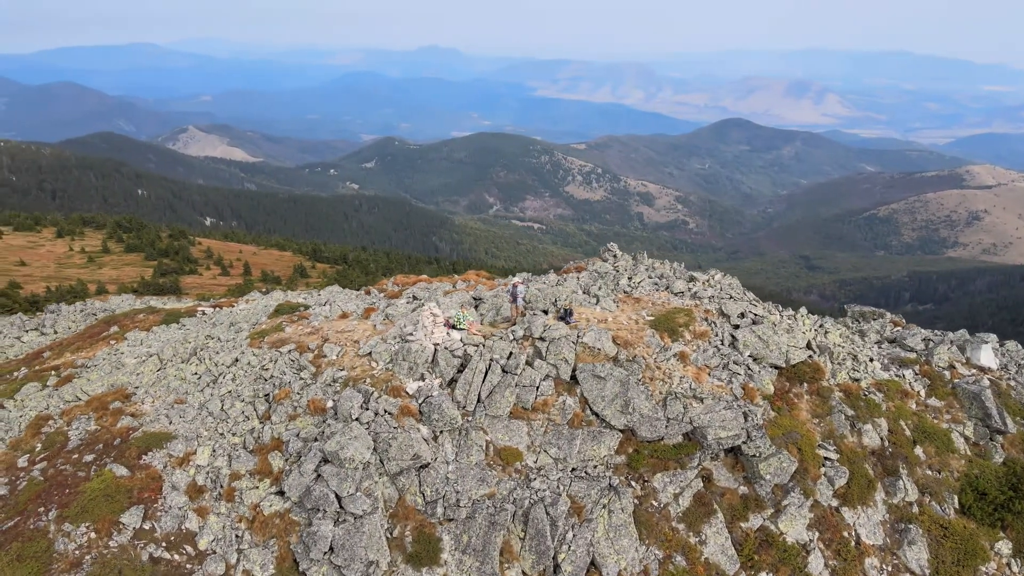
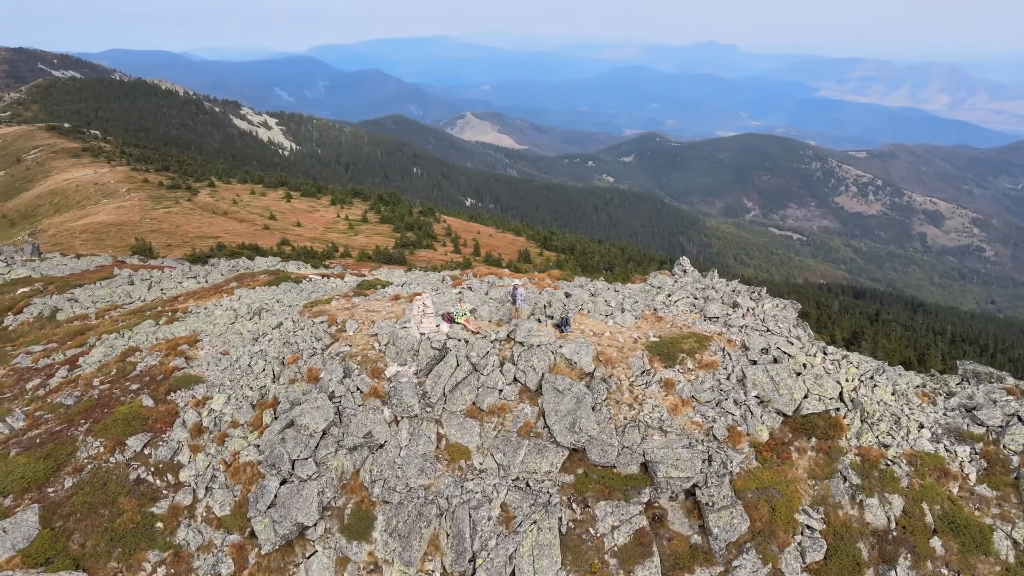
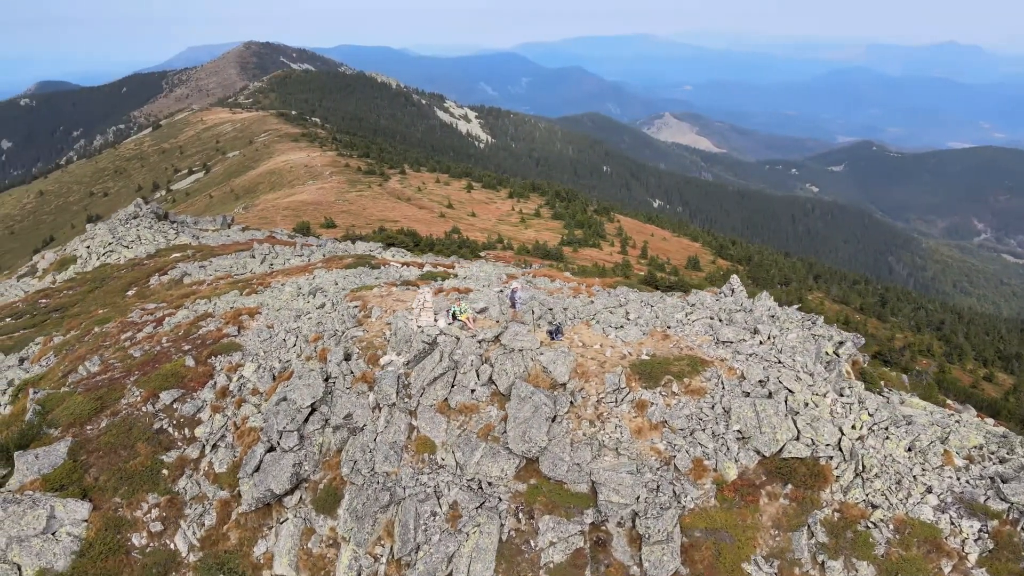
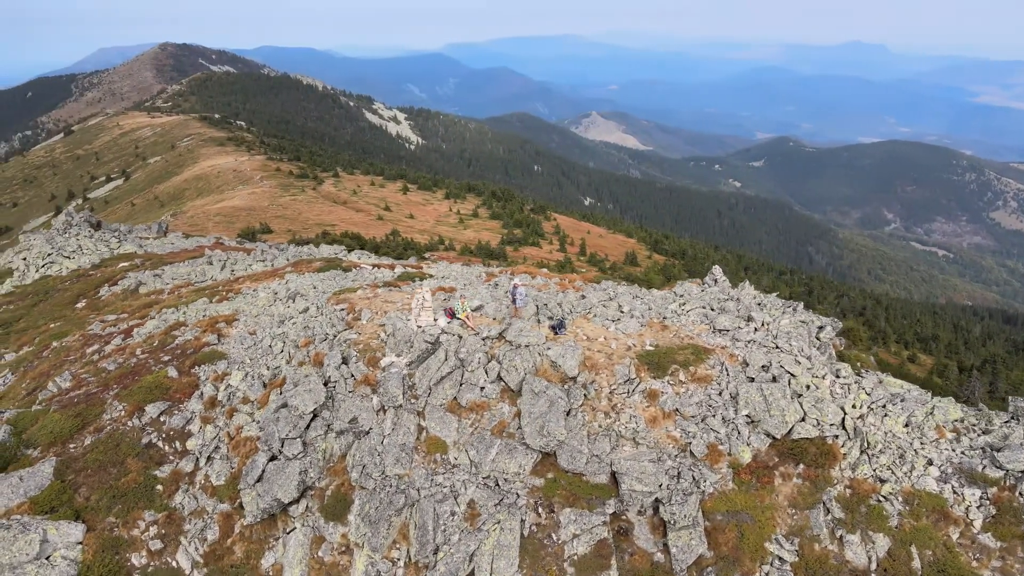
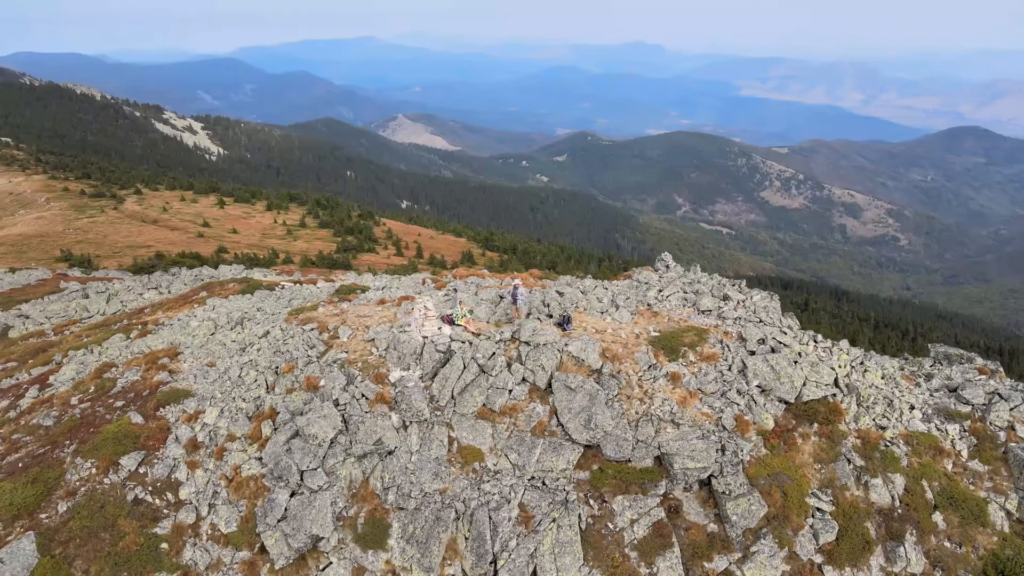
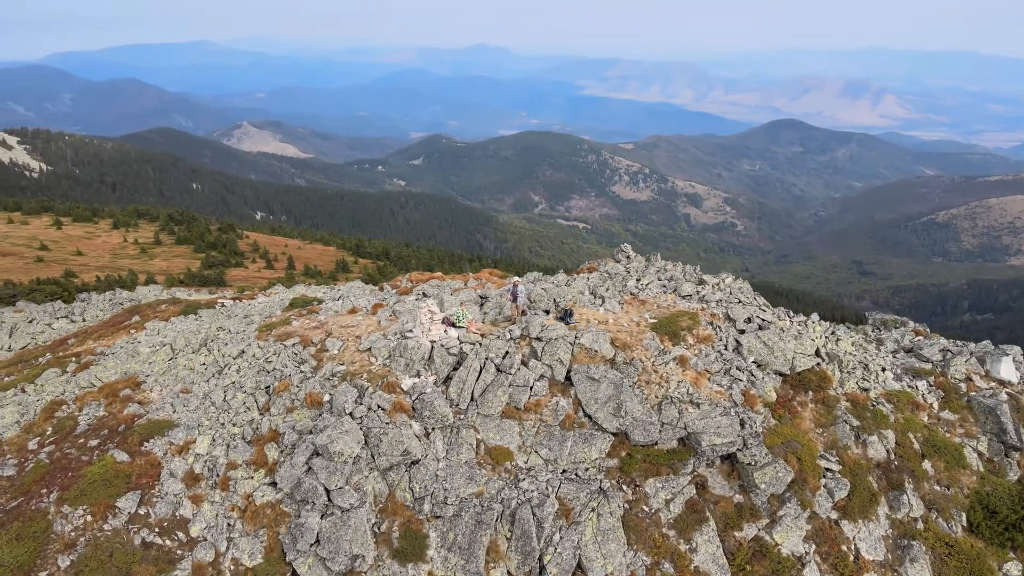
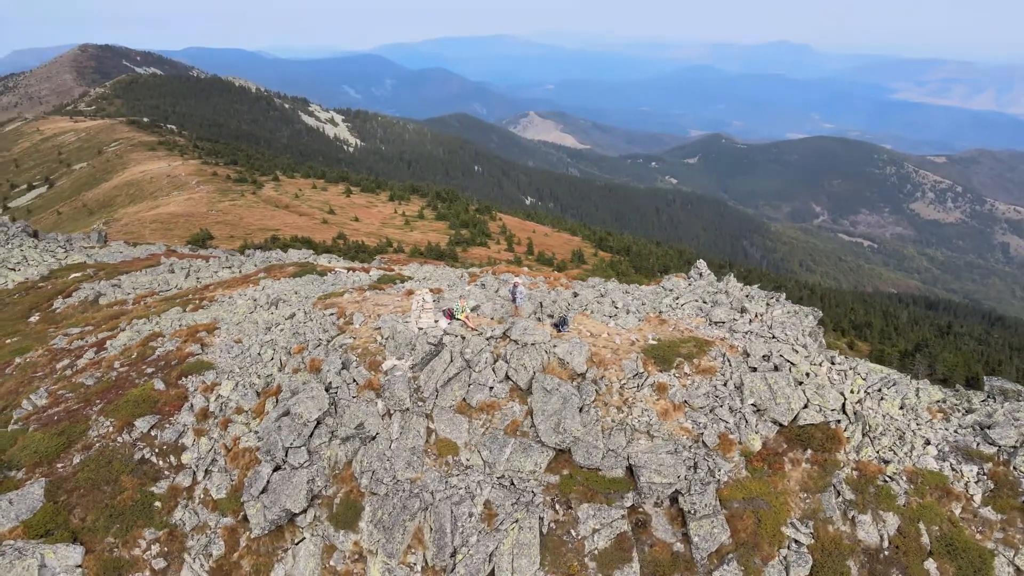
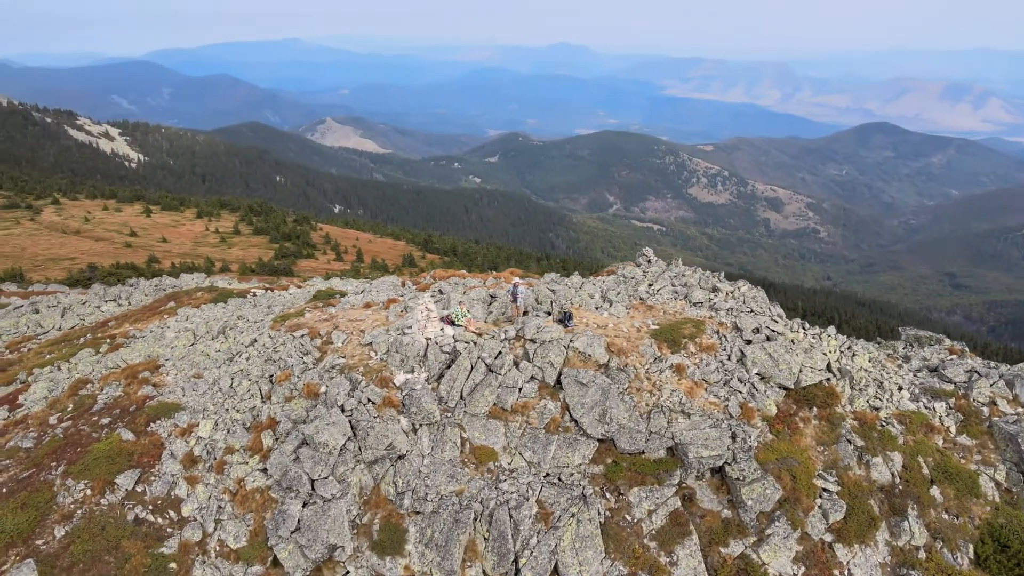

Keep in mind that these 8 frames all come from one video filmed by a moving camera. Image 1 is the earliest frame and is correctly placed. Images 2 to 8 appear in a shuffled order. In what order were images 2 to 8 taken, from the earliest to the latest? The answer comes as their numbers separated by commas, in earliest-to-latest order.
6, 8, 5, 2, 7, 4, 3
